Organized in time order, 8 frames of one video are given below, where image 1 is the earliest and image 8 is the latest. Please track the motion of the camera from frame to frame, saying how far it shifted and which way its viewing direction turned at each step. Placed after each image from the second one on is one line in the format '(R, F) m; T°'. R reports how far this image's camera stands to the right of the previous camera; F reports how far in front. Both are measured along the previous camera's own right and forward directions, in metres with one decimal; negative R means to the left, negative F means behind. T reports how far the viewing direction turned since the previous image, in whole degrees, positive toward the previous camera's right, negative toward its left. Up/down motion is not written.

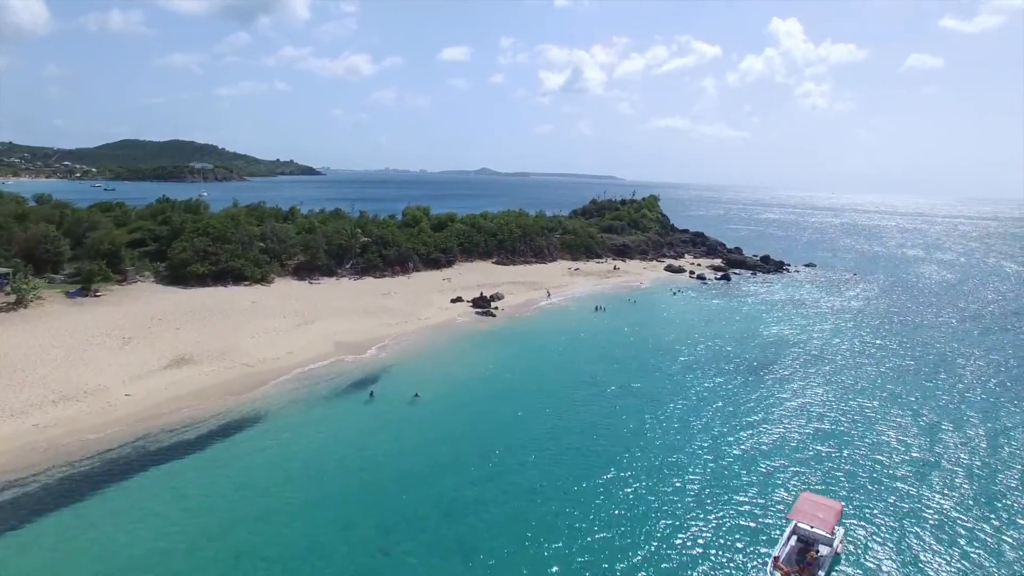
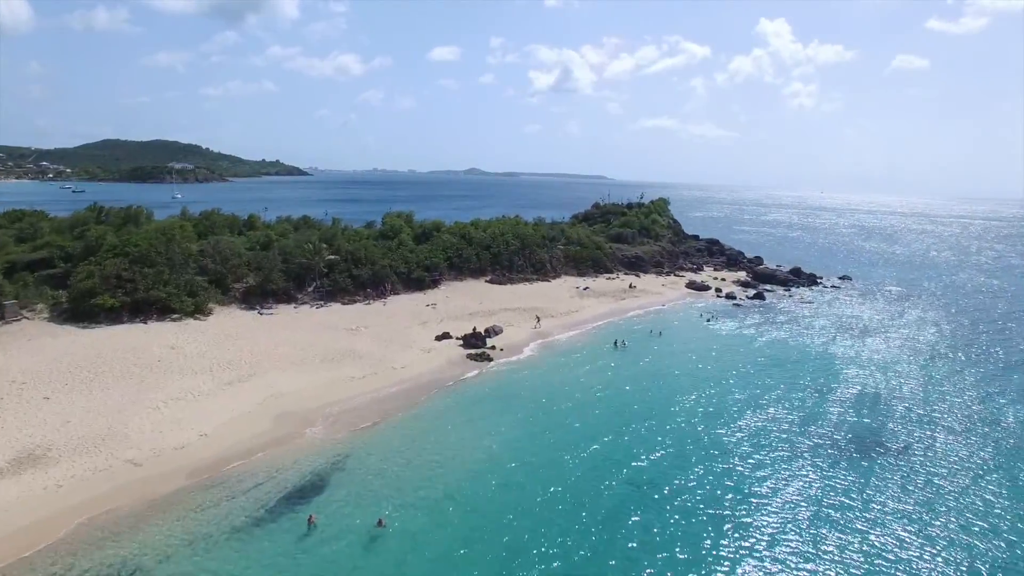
(-0.6, +9.1) m; +1°
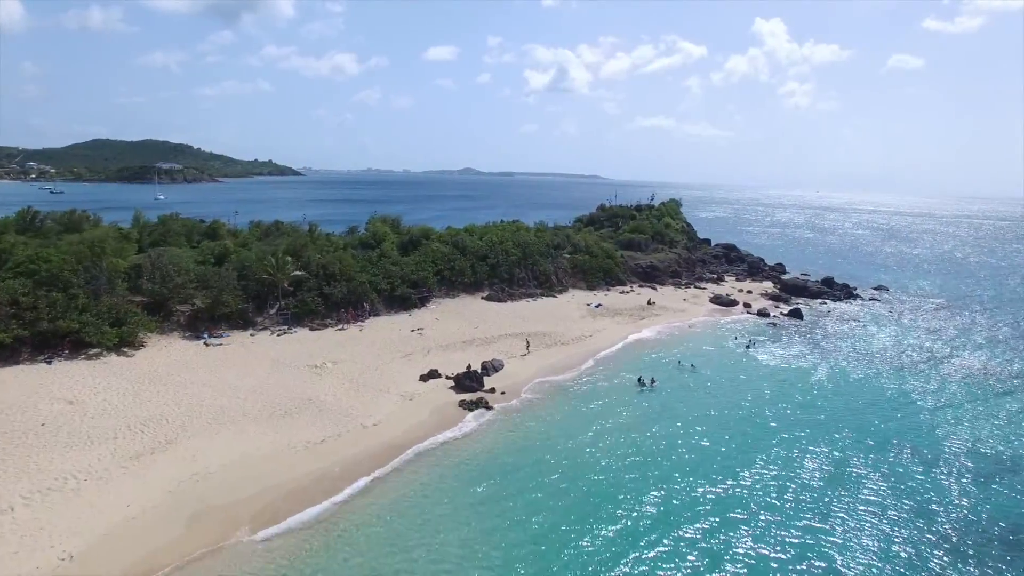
(-0.3, +6.9) m; 0°
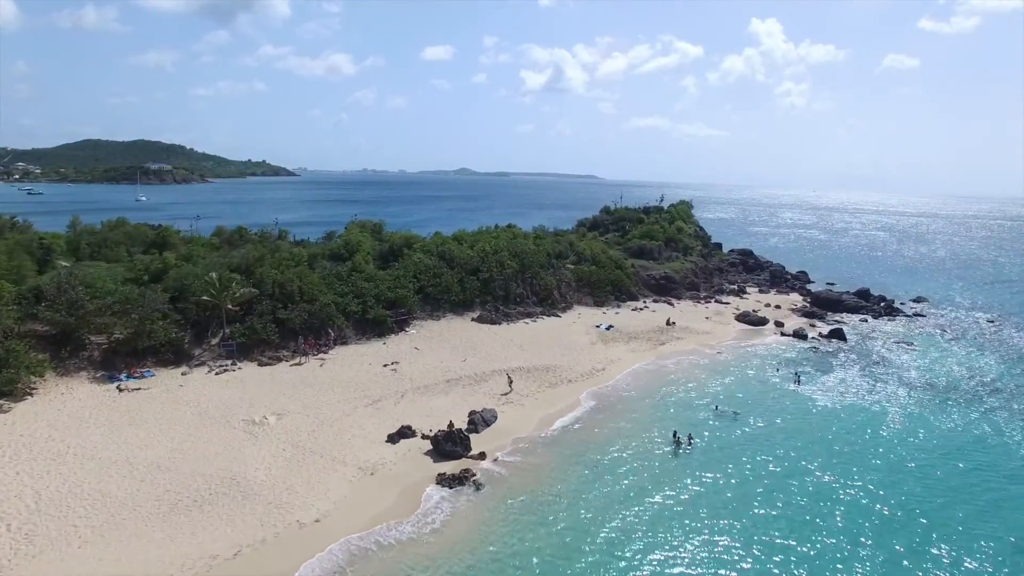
(+0.1, +6.5) m; 0°
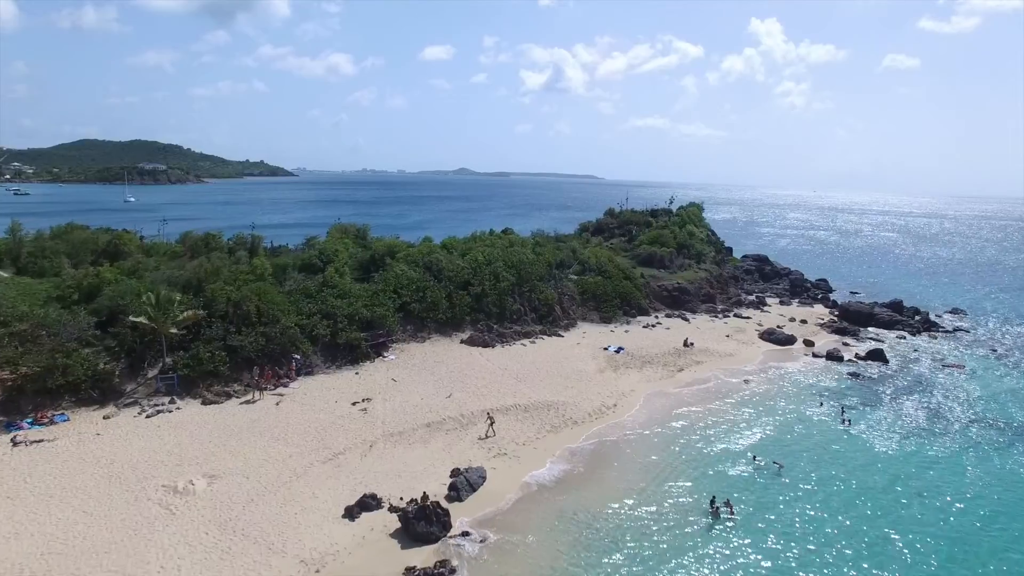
(+0.2, +4.7) m; 0°
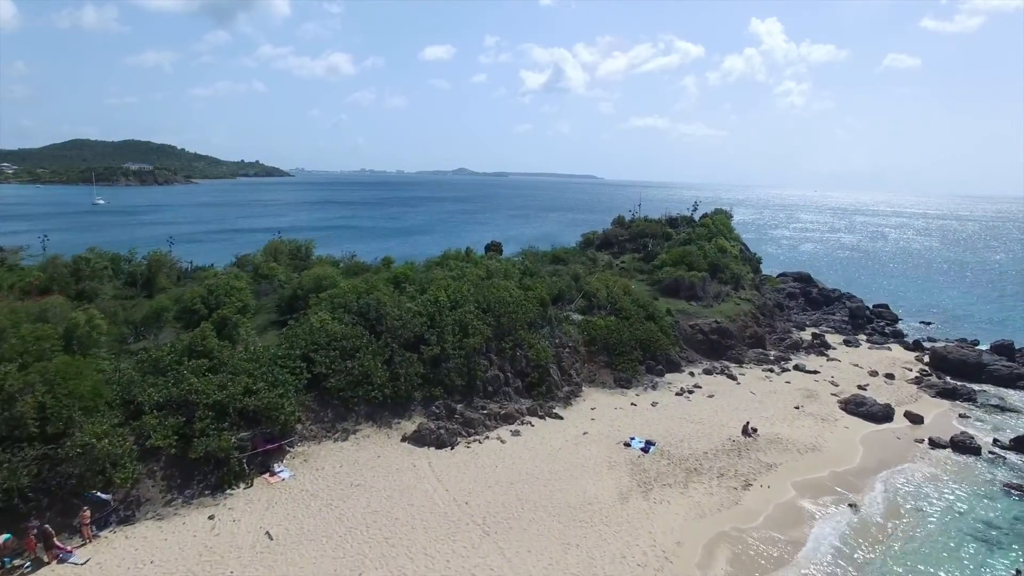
(+1.1, +11.3) m; 0°
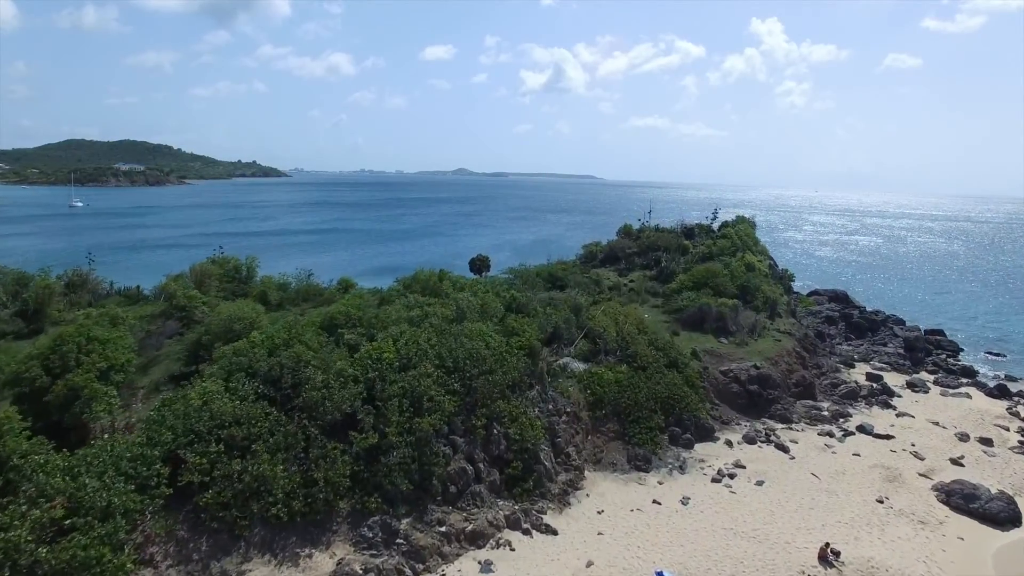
(+0.8, +7.2) m; 0°
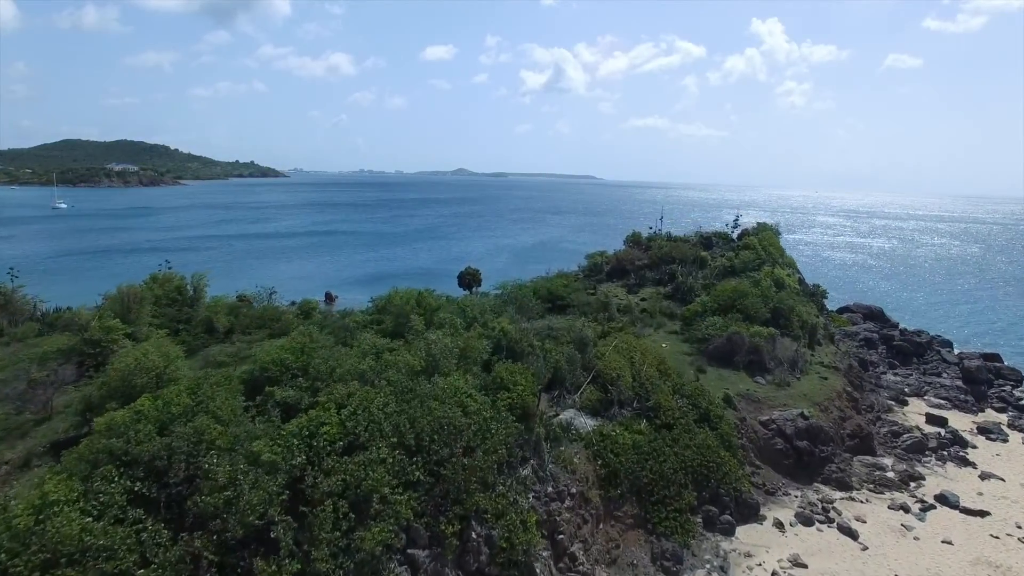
(+0.4, +5.0) m; 0°
